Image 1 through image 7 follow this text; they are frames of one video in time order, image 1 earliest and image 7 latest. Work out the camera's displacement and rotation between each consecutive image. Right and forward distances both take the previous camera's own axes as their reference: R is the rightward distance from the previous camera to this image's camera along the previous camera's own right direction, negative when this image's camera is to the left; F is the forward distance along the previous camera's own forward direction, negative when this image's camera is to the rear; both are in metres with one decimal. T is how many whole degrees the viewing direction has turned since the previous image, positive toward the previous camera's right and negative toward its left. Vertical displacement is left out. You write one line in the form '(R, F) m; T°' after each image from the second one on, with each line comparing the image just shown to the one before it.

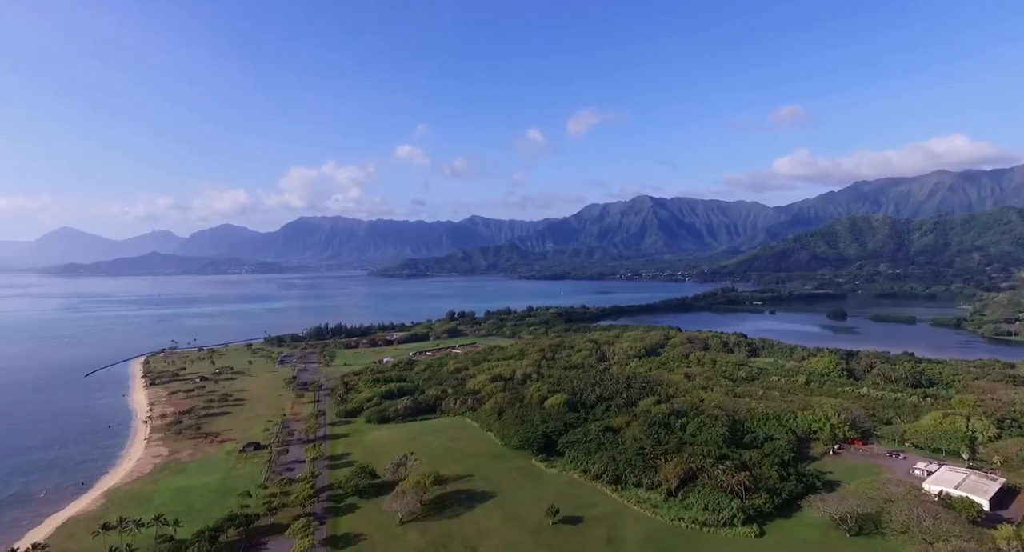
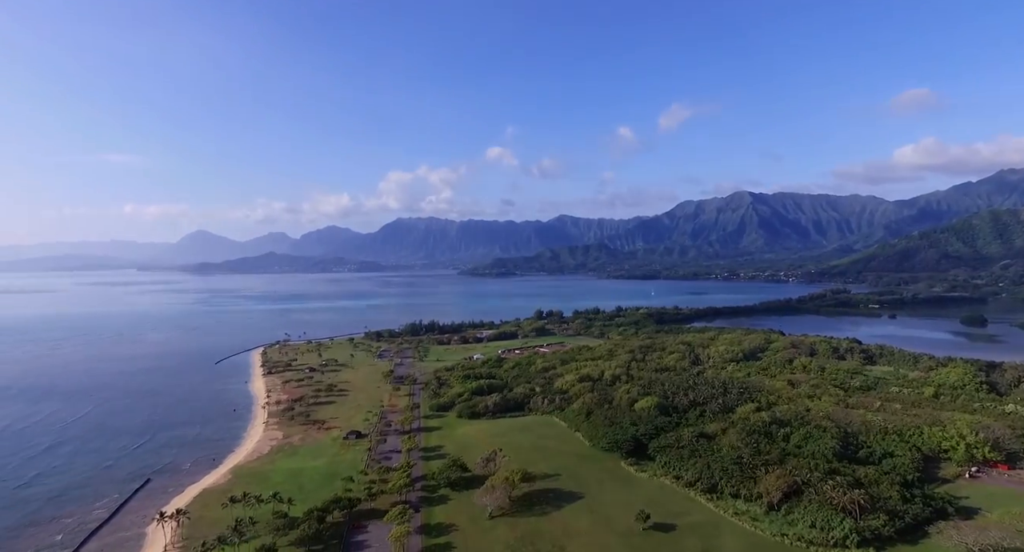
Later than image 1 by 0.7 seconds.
(-1.3, -0.1) m; -8°
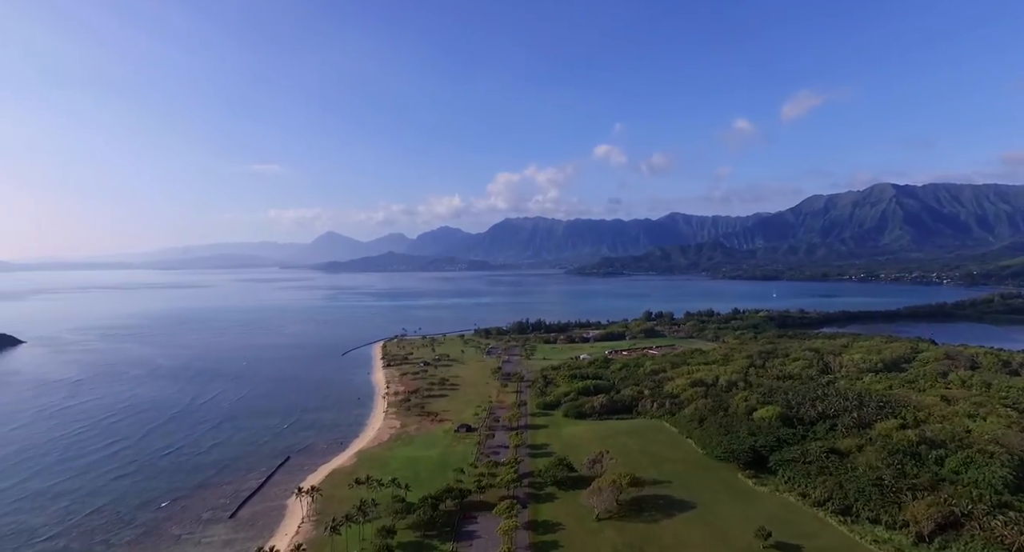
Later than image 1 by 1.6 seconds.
(-1.6, -0.1) m; -10°
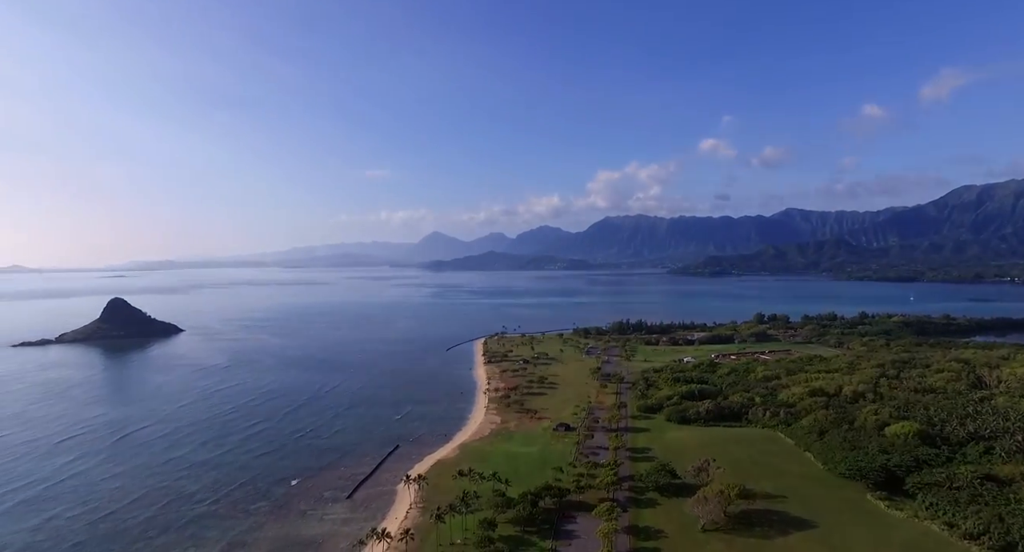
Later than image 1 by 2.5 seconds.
(-1.5, -0.1) m; -9°
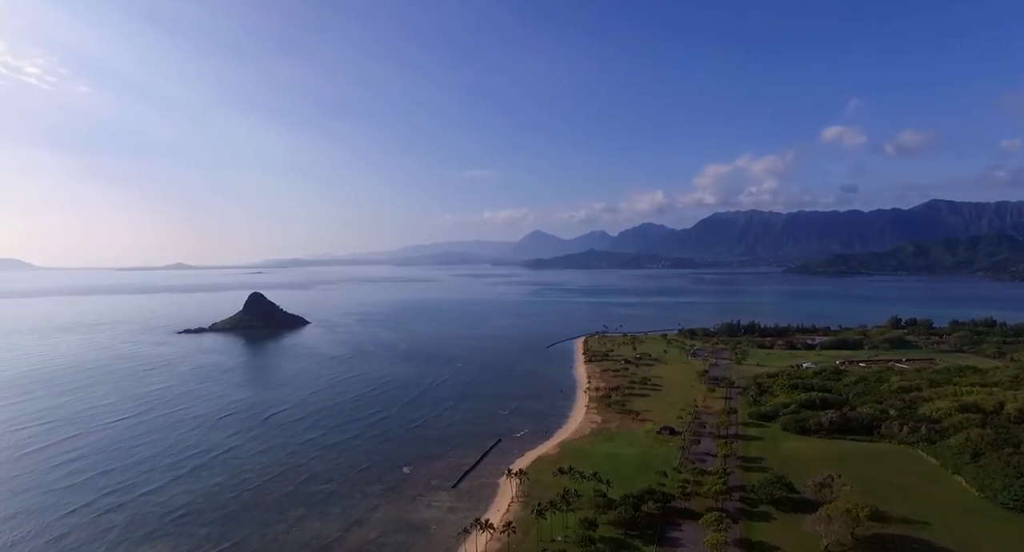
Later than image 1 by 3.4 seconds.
(-1.5, -0.2) m; -10°
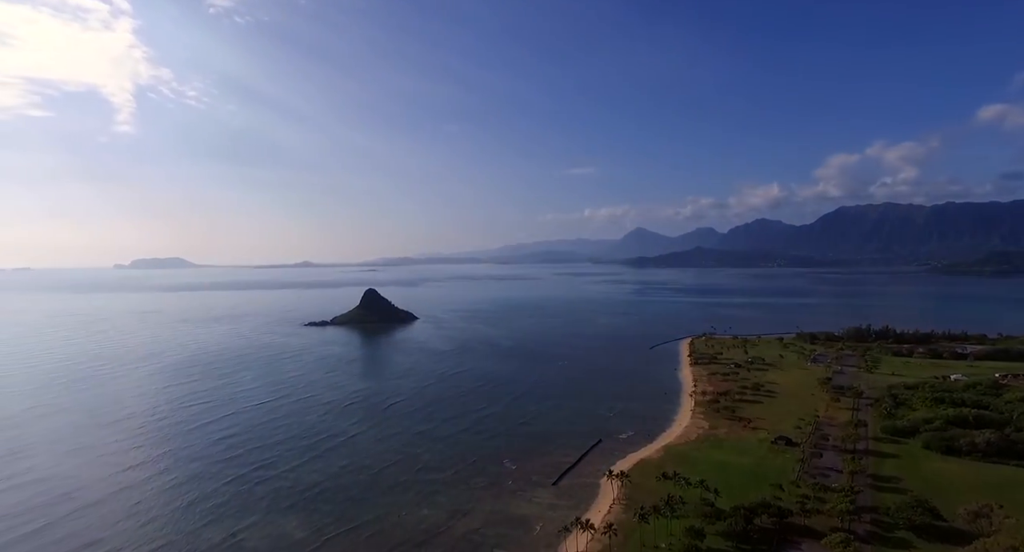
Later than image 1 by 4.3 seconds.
(-1.0, -0.2) m; -10°
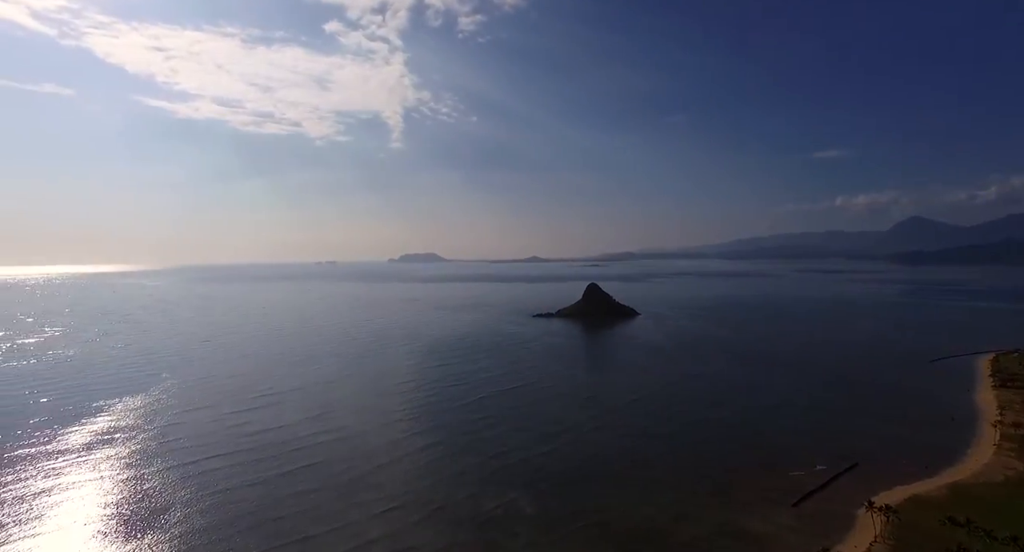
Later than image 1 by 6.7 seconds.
(-0.1, -1.3) m; -25°
